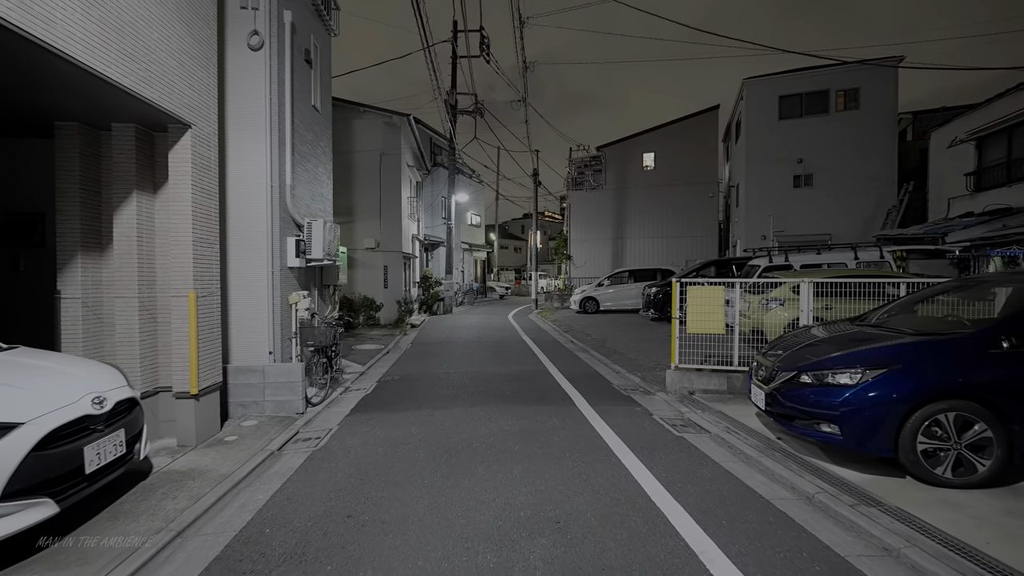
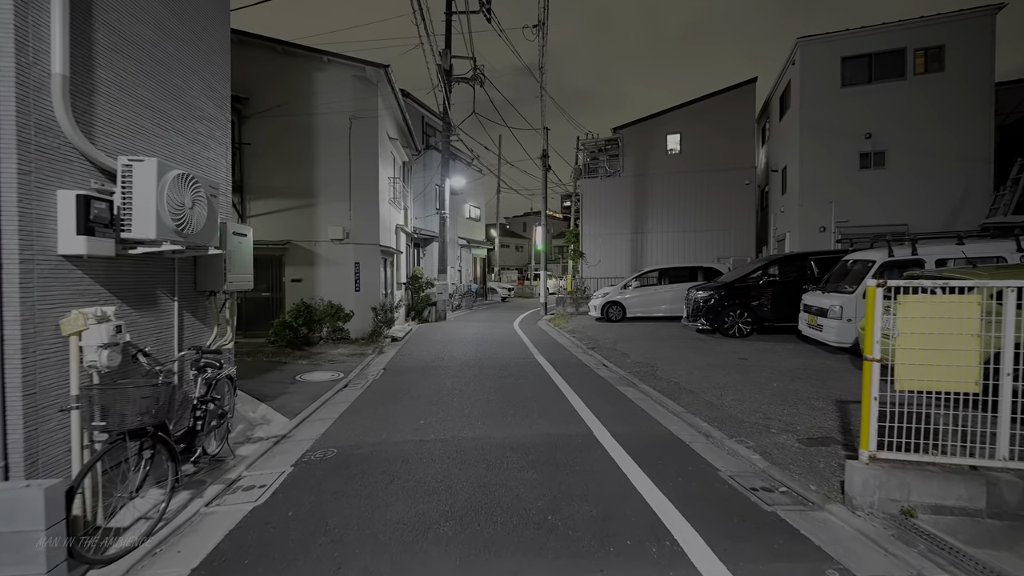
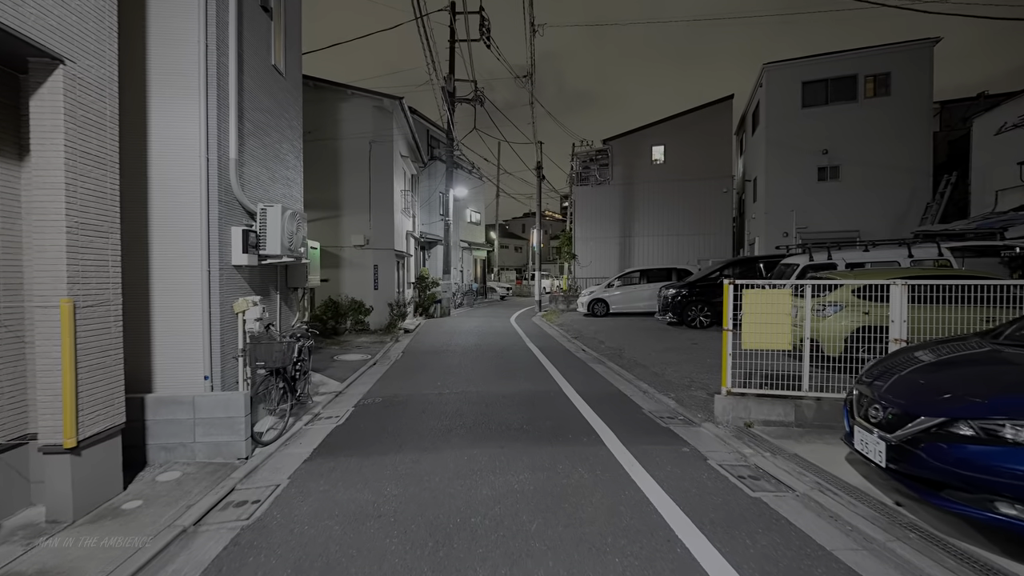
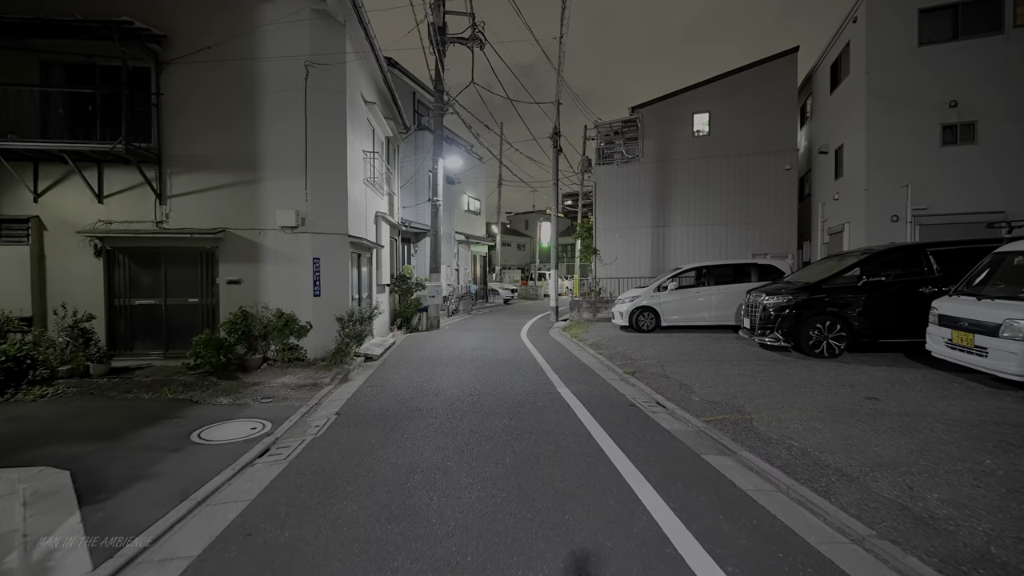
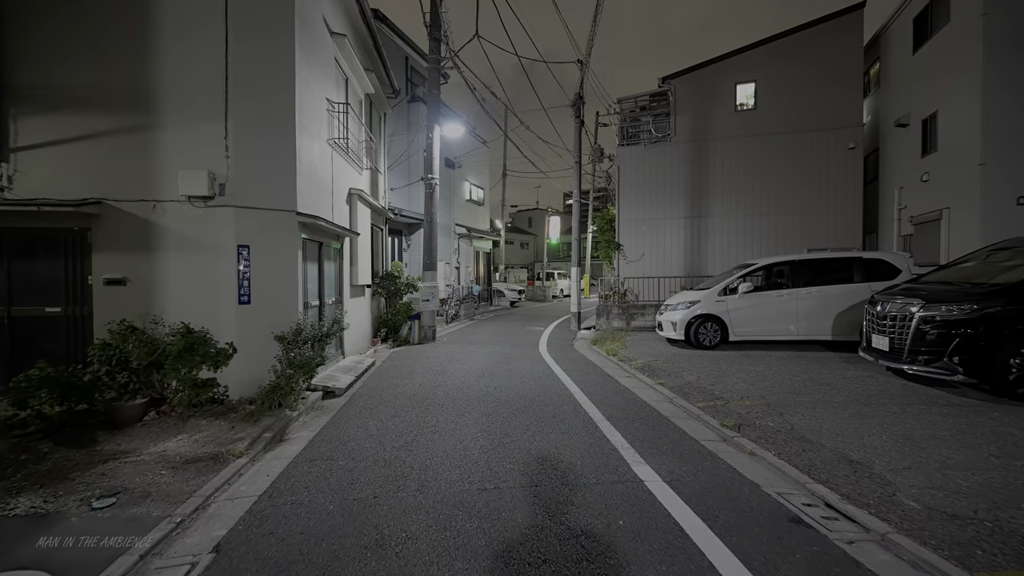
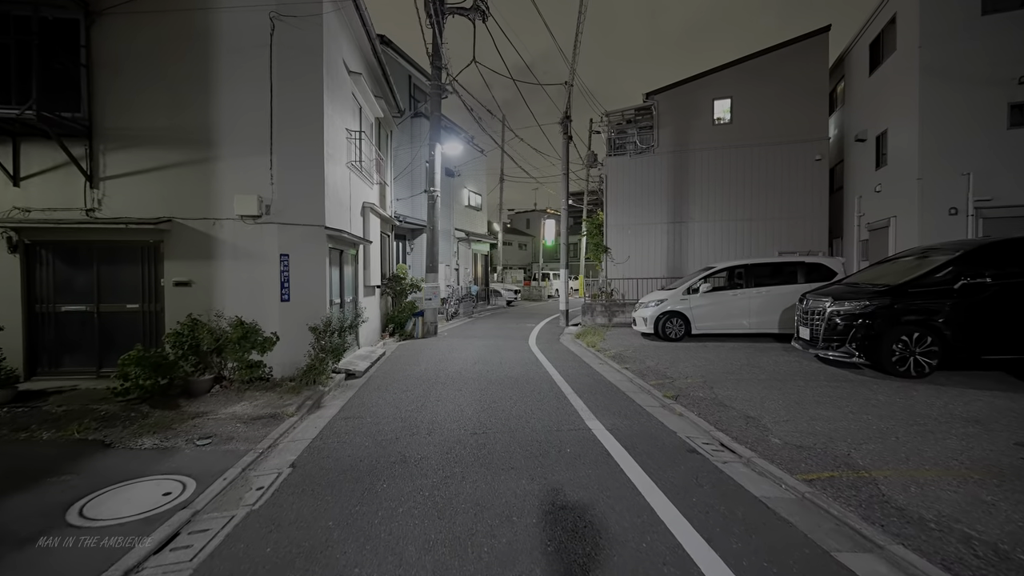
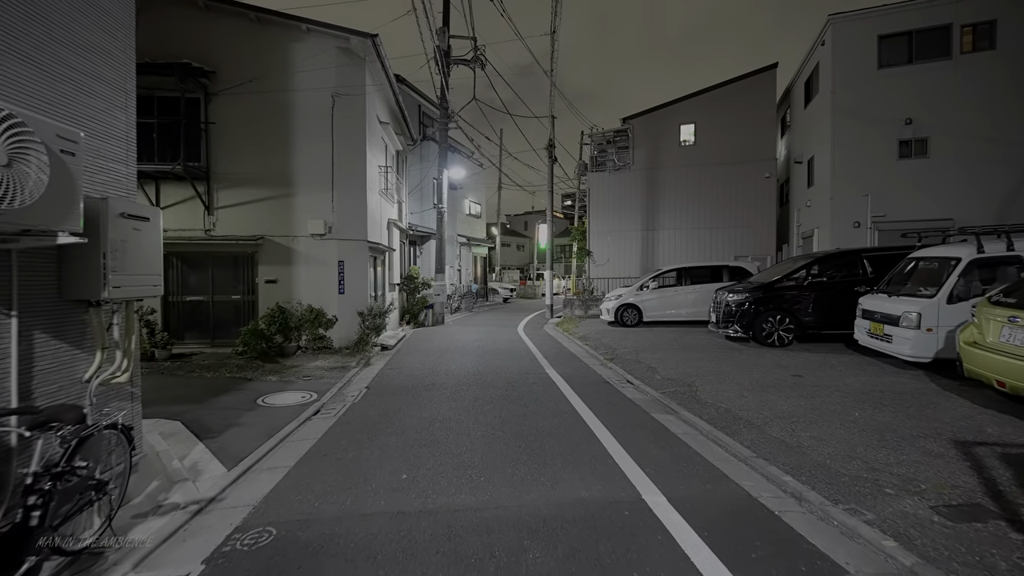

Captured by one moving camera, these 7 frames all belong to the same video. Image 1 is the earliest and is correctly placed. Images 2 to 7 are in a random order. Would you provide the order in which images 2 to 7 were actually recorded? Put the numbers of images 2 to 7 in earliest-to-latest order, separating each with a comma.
3, 2, 7, 4, 6, 5
